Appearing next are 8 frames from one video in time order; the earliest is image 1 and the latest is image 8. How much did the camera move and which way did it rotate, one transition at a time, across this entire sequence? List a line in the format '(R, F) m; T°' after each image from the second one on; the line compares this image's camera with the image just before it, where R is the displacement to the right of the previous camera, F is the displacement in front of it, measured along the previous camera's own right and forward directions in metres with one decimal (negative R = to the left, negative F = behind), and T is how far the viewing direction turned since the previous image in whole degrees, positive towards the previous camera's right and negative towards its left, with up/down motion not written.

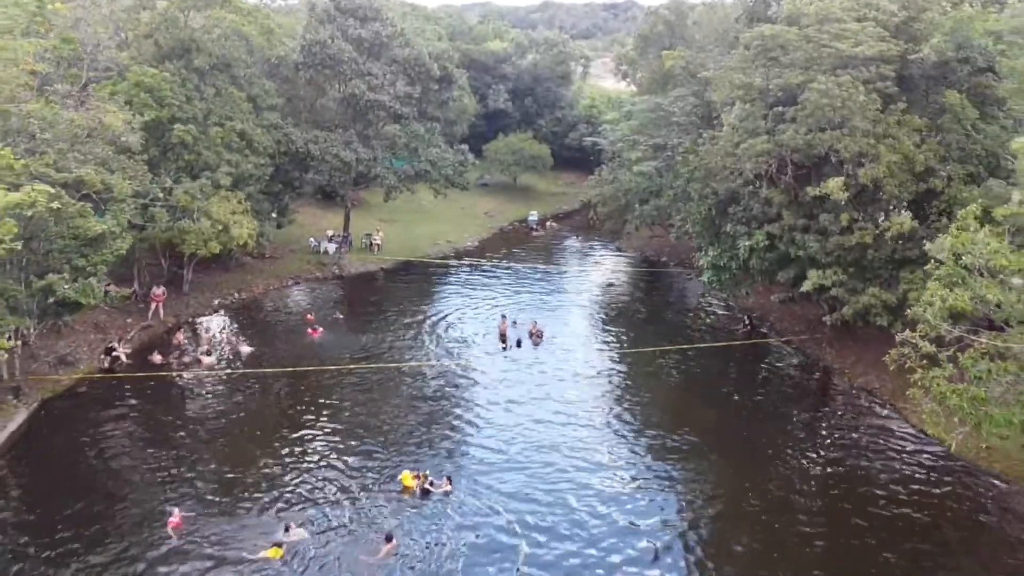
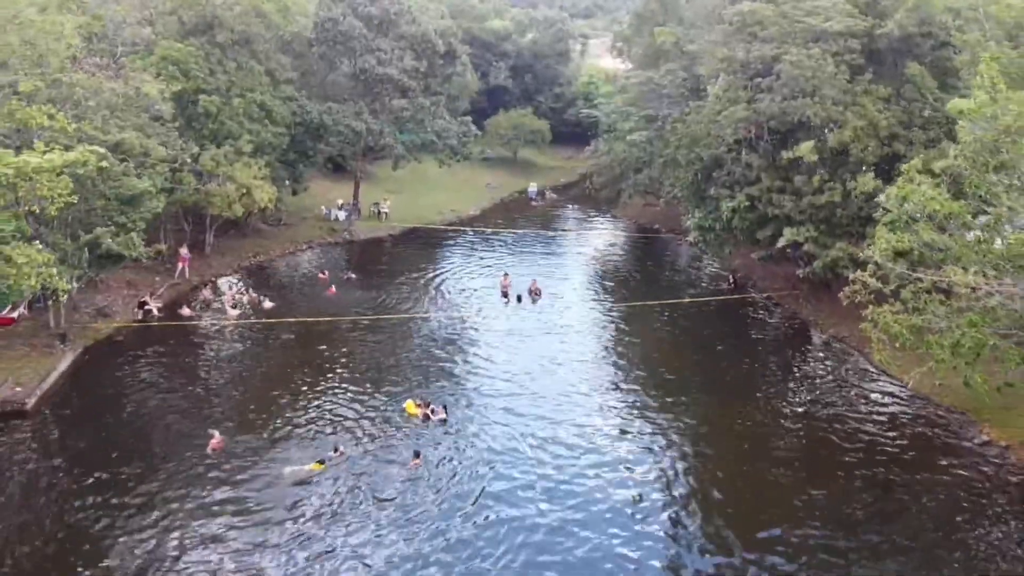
(0.0, -3.6) m; 0°
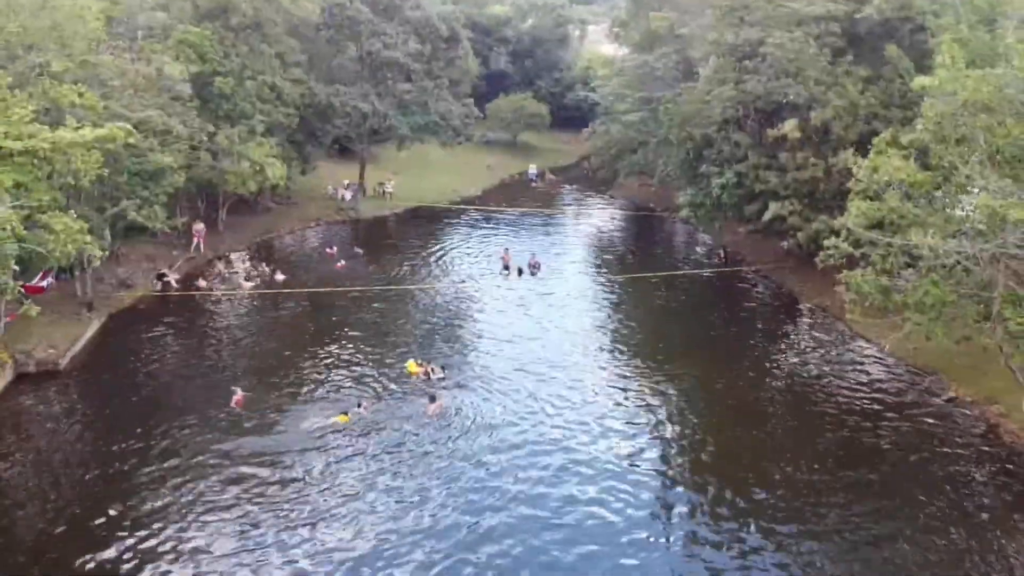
(0.0, -2.4) m; 0°
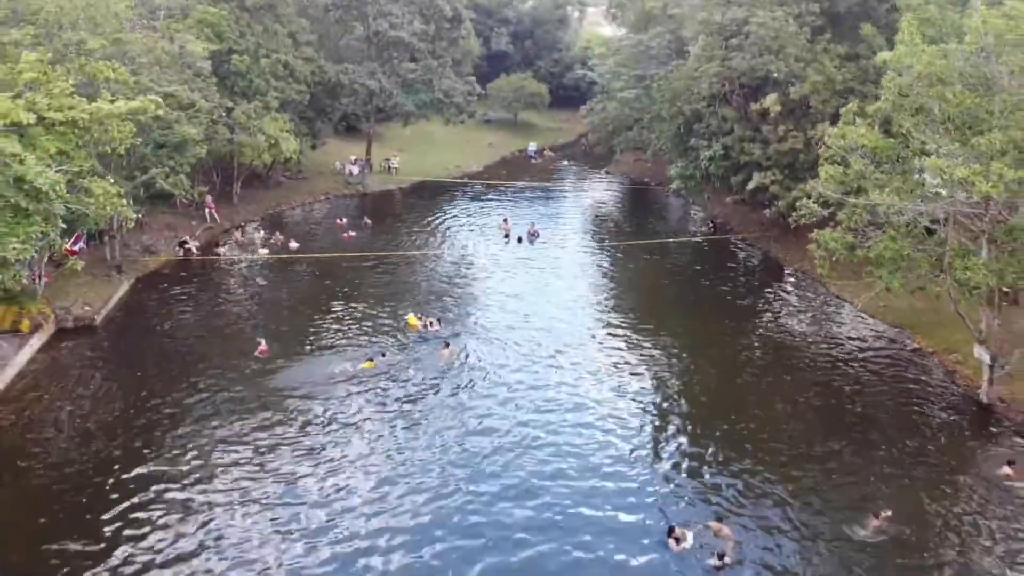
(0.0, -3.1) m; 0°
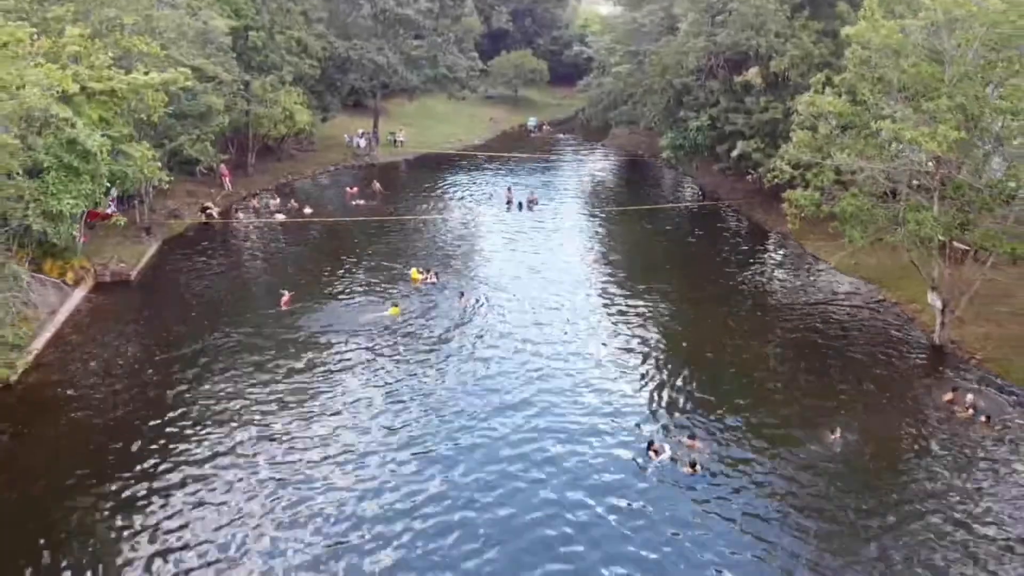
(0.0, -3.6) m; 0°
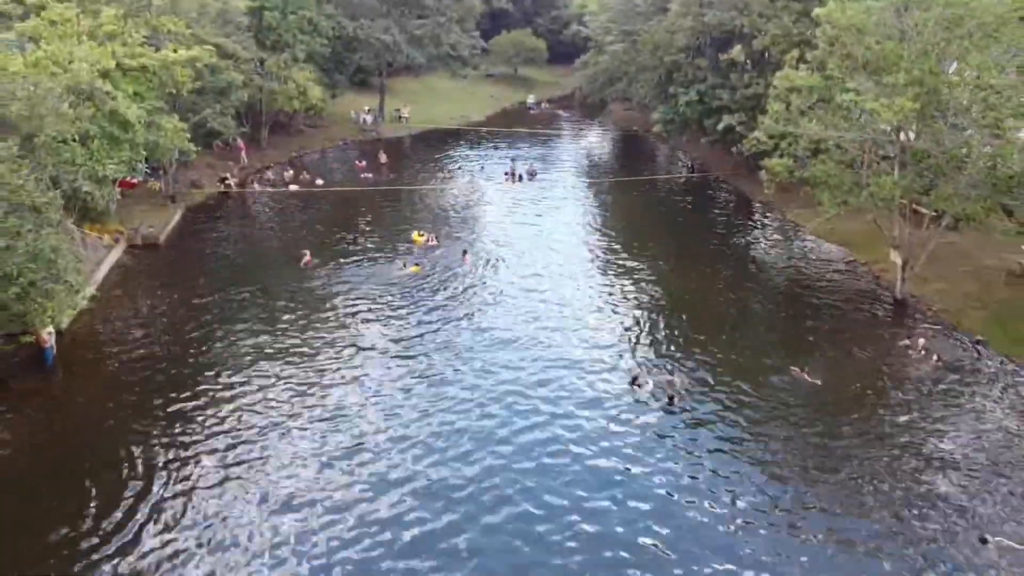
(0.0, -3.6) m; 0°
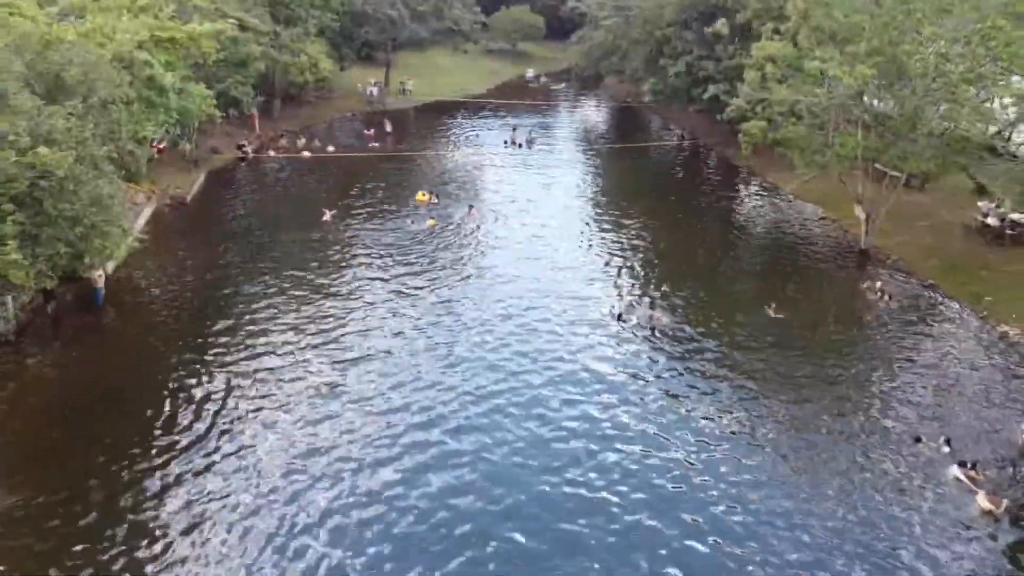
(0.0, -4.1) m; 0°
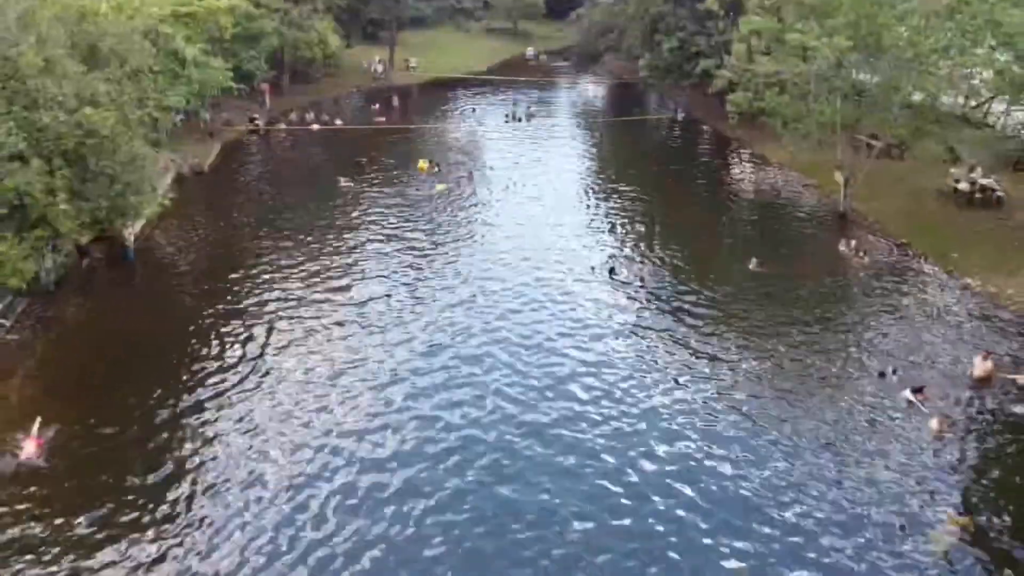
(0.0, -2.9) m; 0°
